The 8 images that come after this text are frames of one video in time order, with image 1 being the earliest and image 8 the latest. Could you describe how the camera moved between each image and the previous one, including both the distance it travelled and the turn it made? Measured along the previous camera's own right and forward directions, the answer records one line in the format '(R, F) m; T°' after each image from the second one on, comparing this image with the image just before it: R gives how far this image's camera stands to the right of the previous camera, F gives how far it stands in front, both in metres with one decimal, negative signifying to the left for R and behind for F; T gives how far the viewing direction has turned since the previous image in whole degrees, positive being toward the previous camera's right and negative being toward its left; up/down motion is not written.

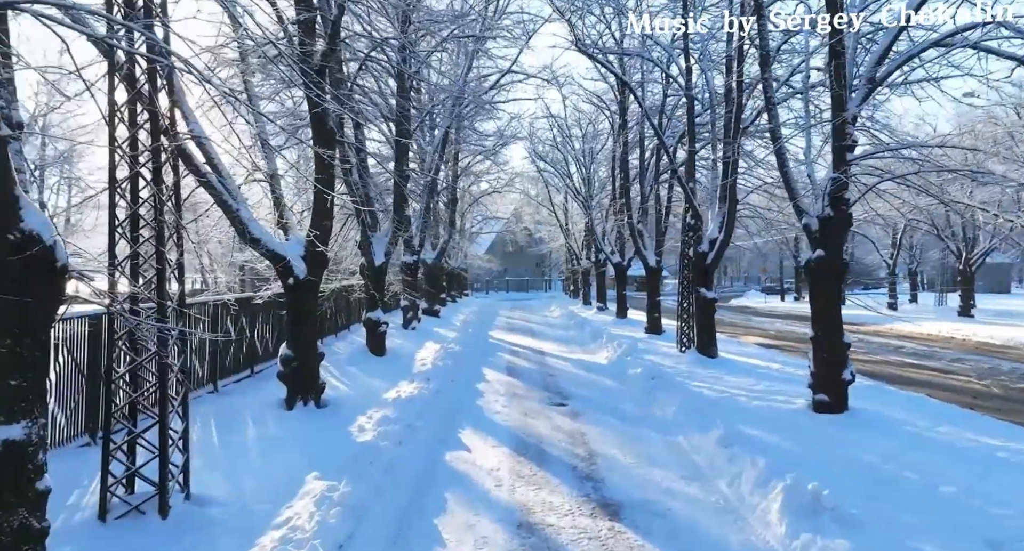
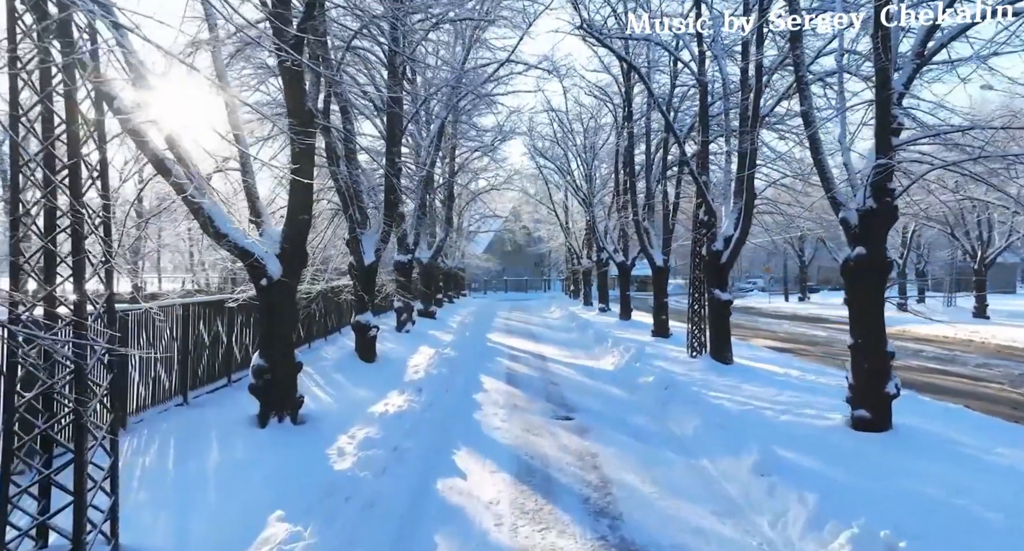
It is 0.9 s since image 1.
(0.0, +0.9) m; 0°
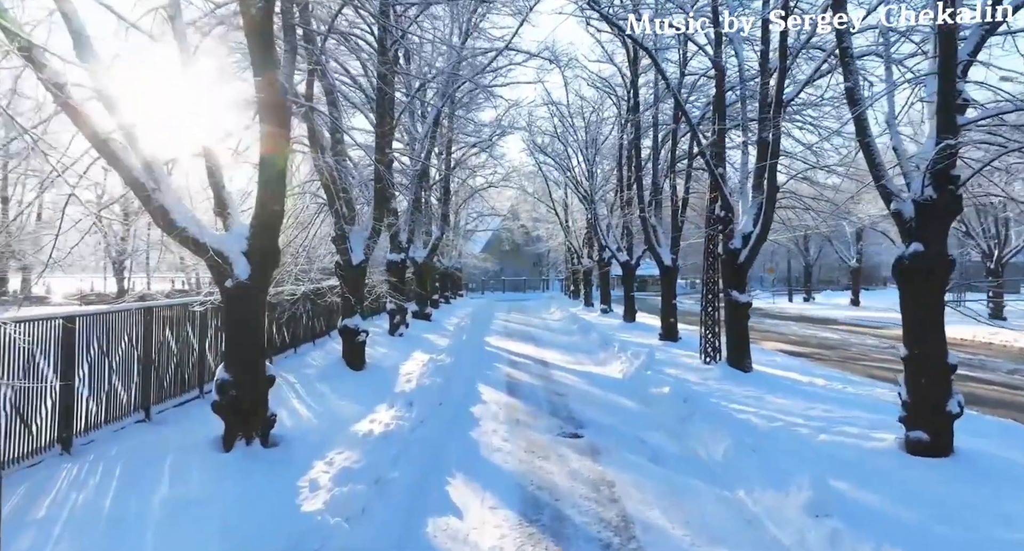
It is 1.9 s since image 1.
(-0.1, +0.9) m; 0°
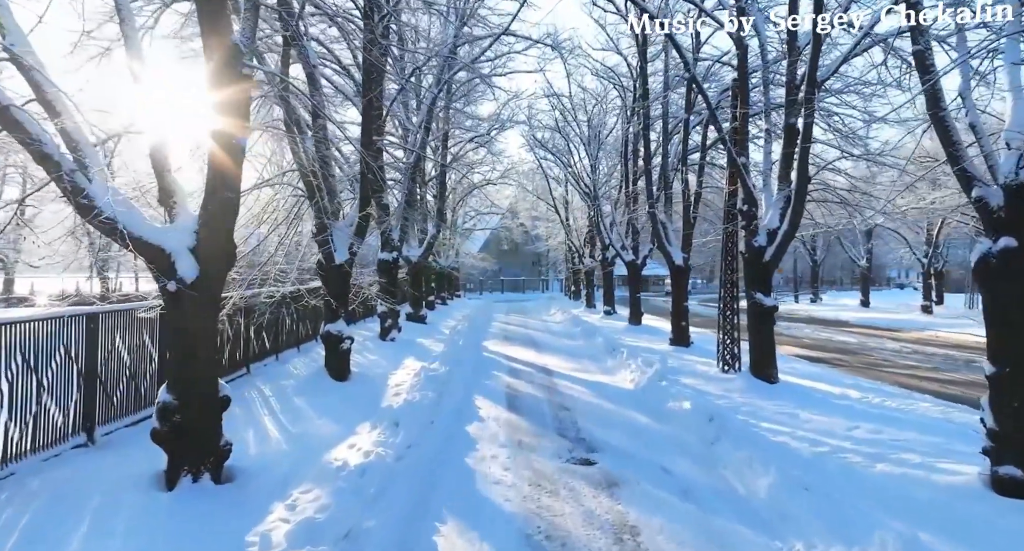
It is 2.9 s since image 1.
(0.0, +1.1) m; 0°
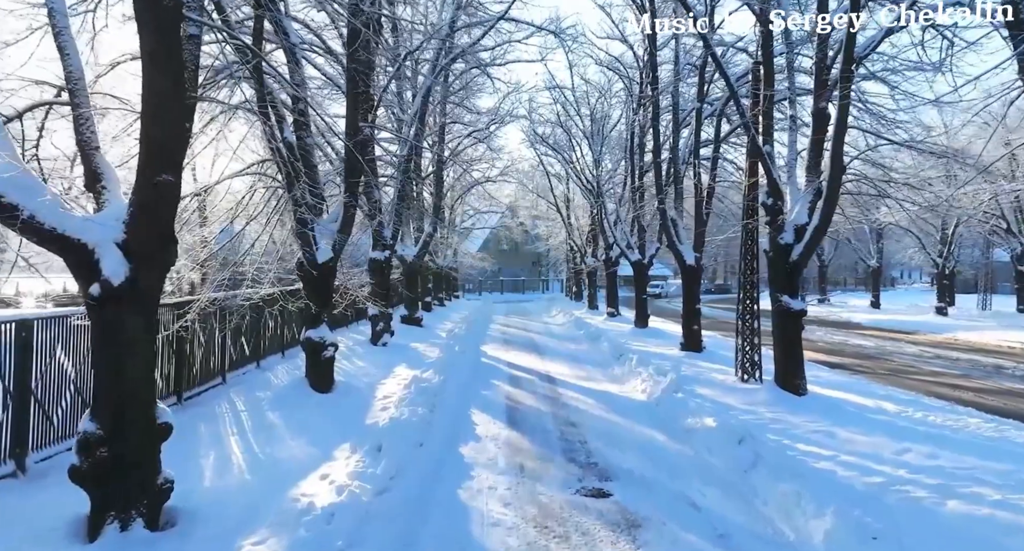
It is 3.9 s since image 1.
(0.0, +0.9) m; 0°
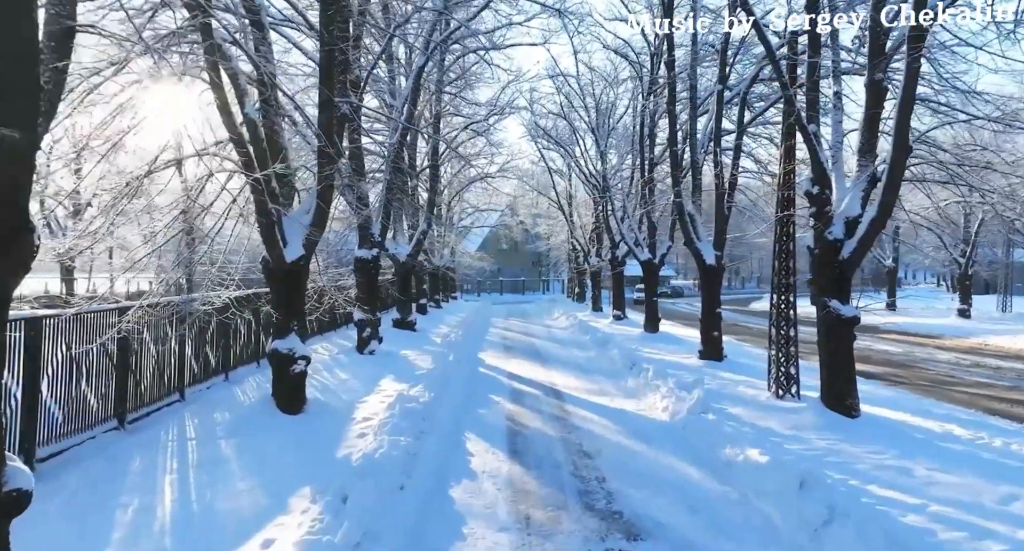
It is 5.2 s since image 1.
(0.0, +1.3) m; 0°
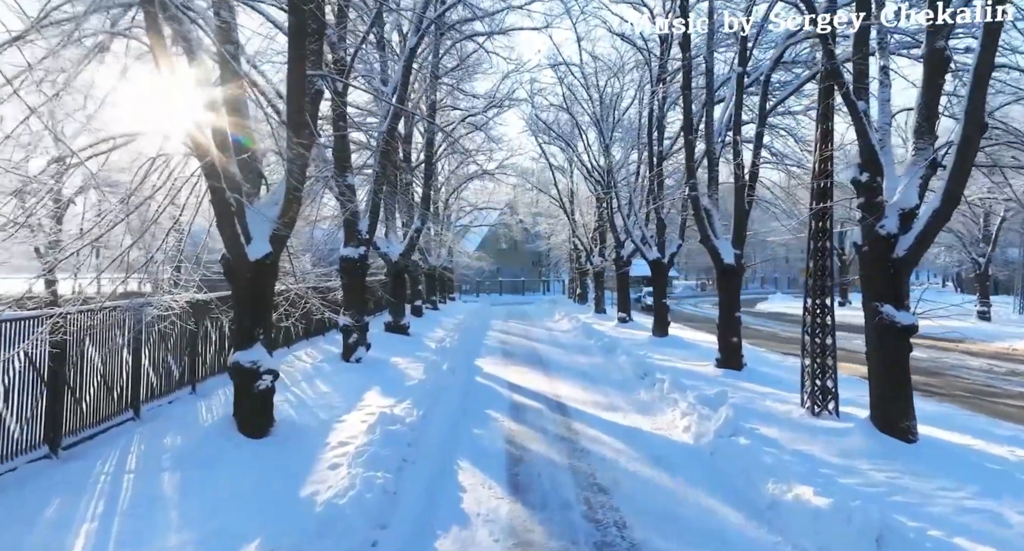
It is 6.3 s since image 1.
(0.0, +1.1) m; 0°
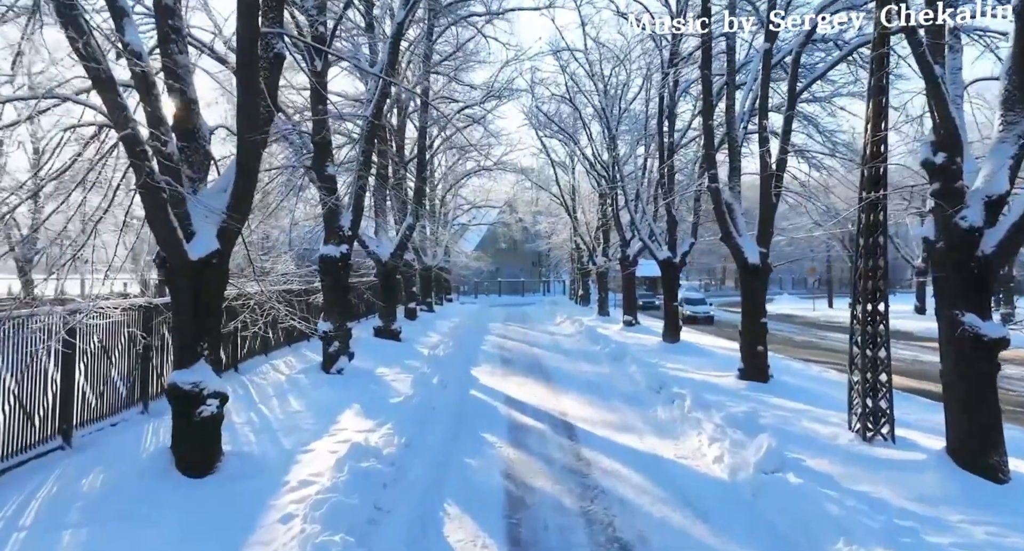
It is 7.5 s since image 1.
(0.0, +1.2) m; 0°
